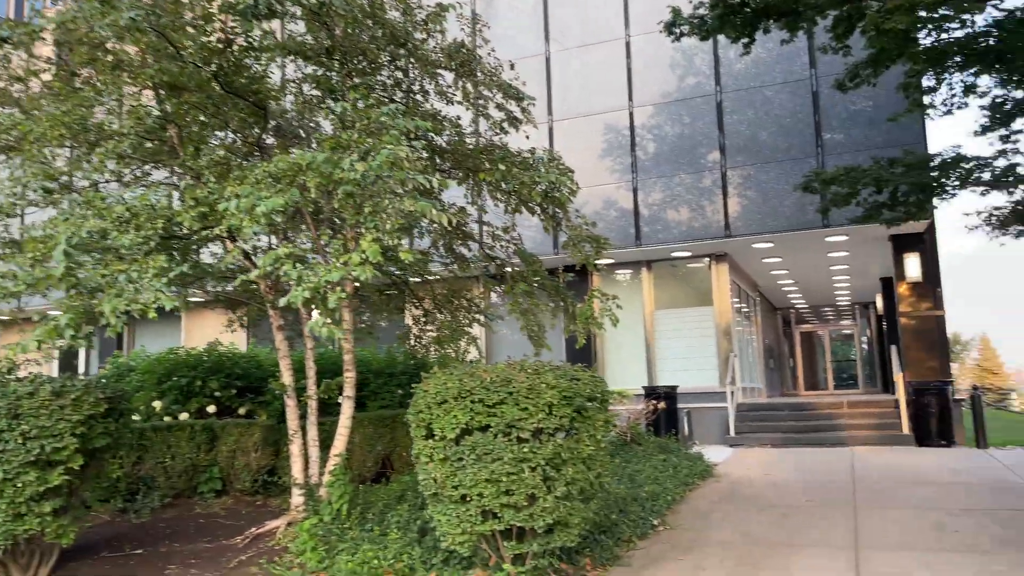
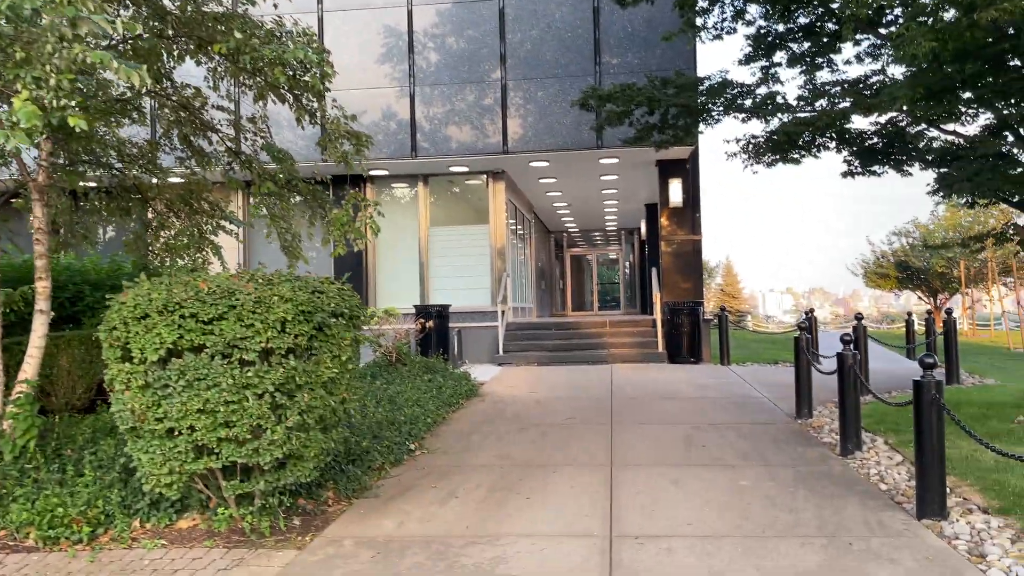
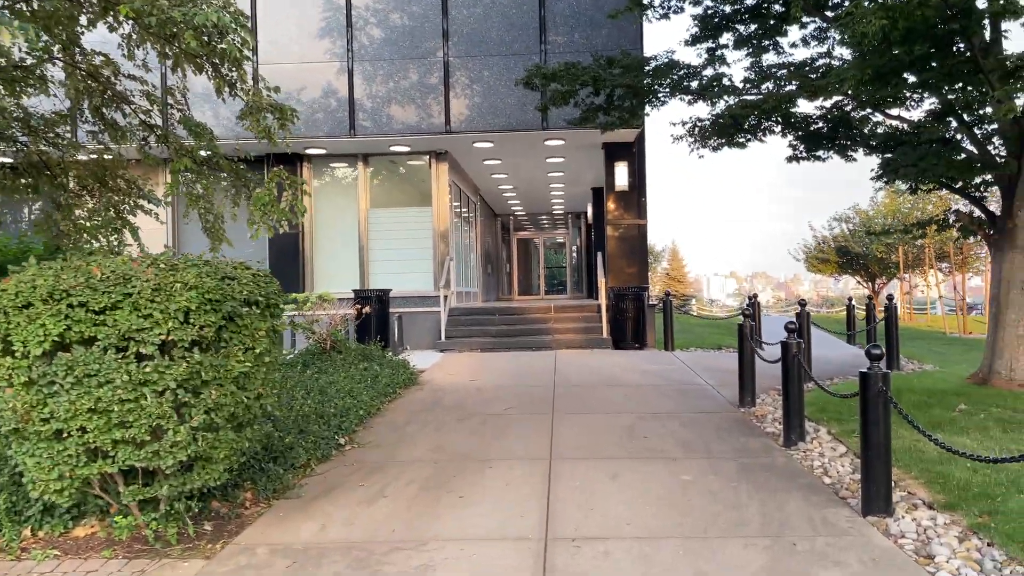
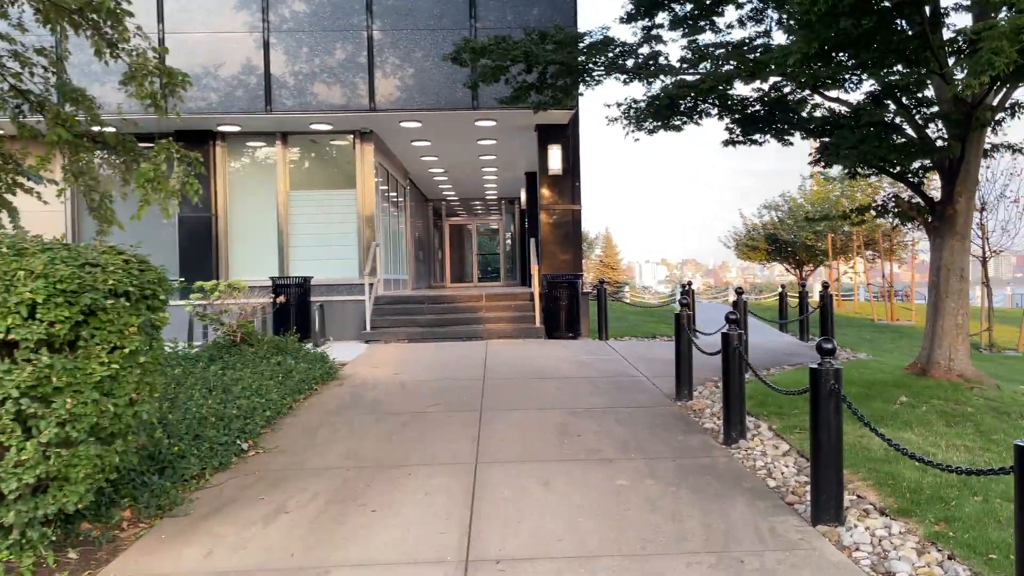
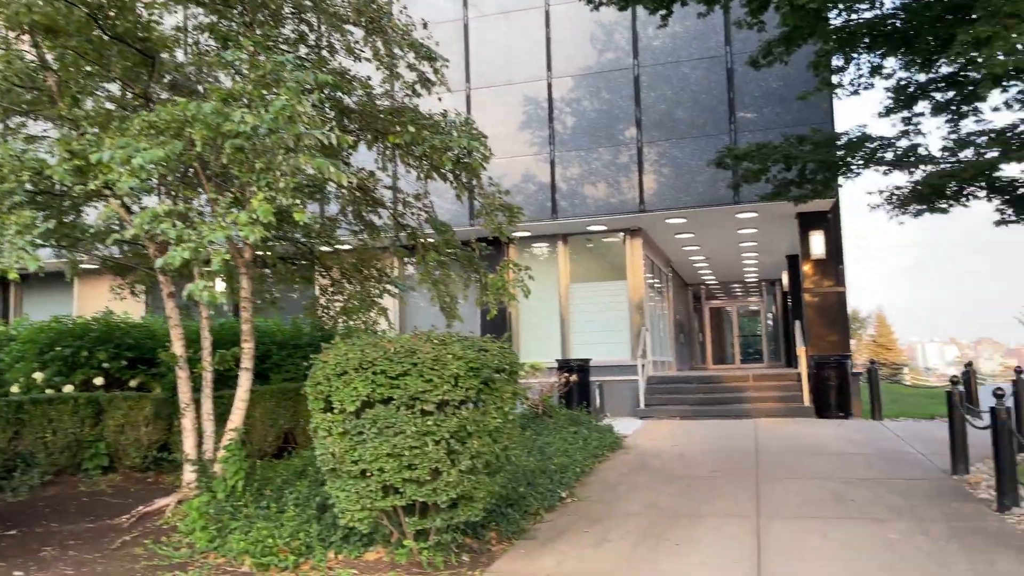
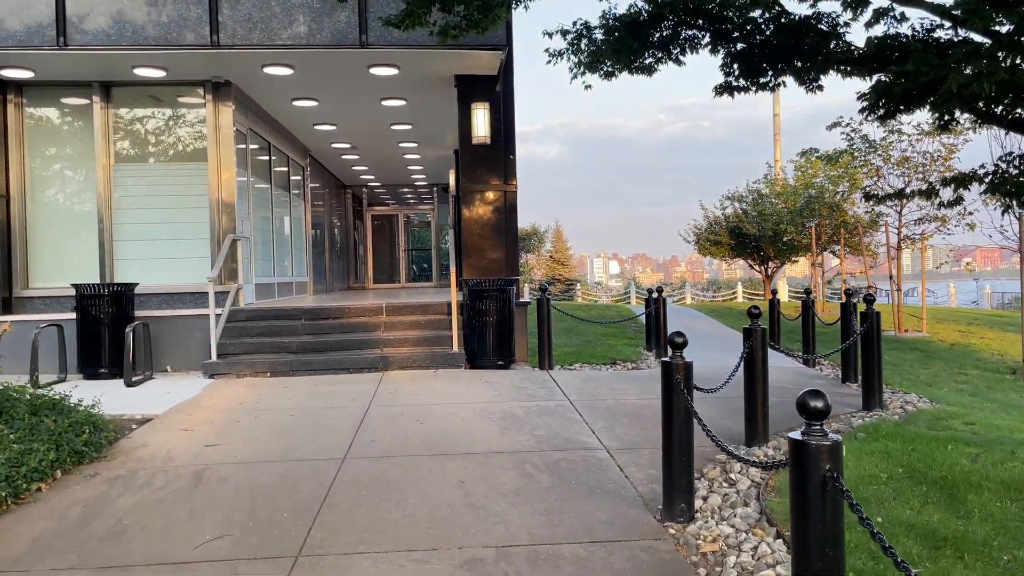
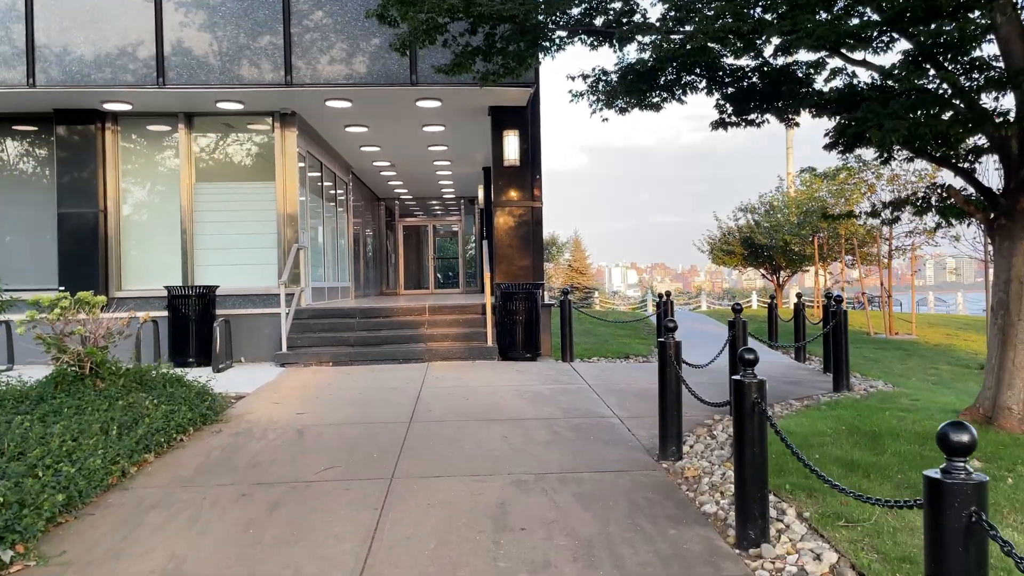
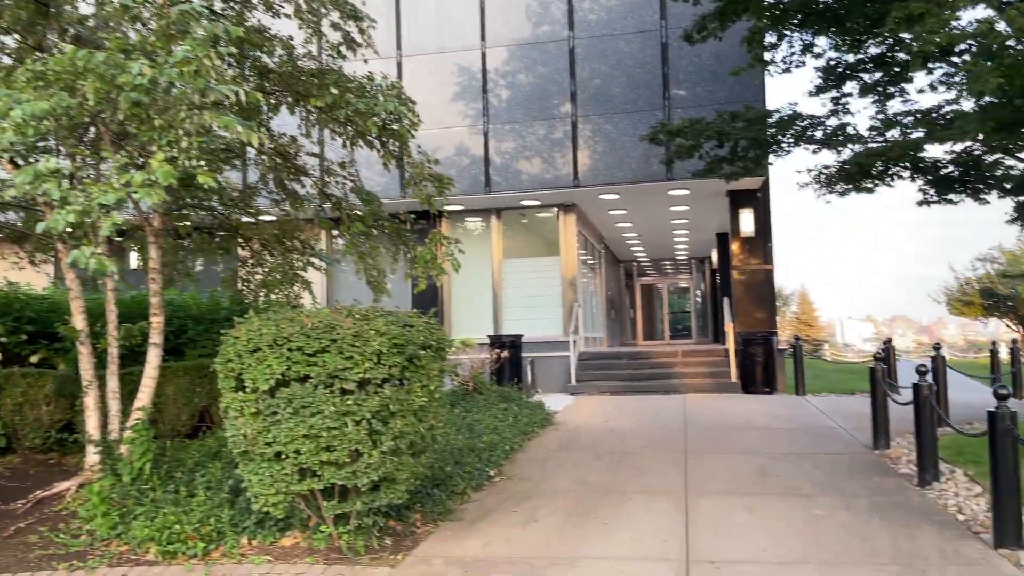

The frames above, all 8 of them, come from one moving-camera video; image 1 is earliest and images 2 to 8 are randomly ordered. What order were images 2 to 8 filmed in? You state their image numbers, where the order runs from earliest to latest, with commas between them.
5, 8, 2, 3, 4, 7, 6
